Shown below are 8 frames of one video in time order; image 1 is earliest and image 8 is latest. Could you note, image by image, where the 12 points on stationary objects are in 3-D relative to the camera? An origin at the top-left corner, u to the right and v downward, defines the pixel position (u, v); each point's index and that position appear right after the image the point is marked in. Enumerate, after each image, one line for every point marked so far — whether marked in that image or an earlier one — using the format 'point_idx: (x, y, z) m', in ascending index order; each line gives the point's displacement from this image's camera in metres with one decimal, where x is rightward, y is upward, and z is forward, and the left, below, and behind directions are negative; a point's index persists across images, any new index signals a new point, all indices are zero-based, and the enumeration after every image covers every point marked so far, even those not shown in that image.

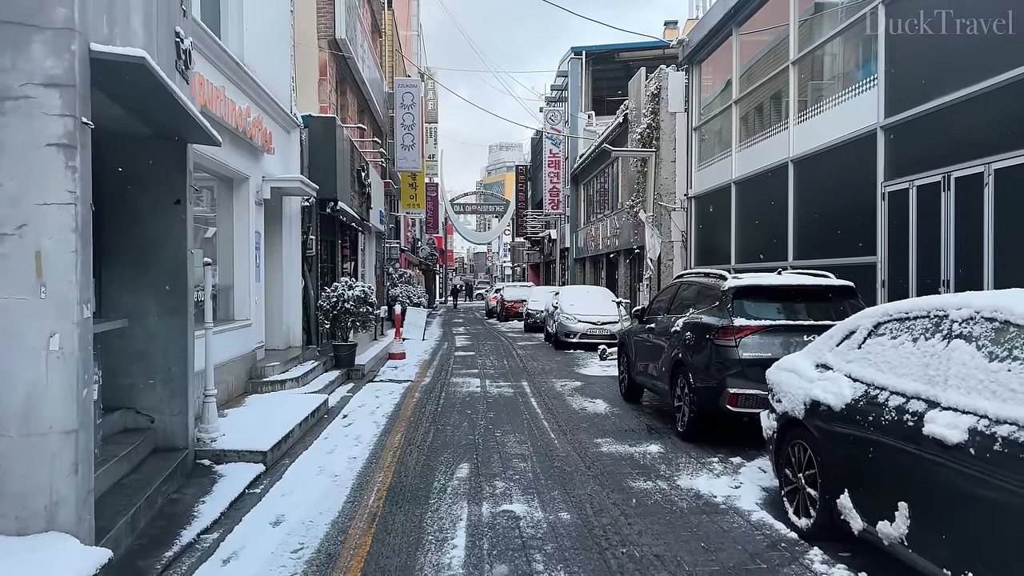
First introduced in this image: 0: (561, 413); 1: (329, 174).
0: (+0.6, -1.5, +9.3) m
1: (-3.2, +2.0, +13.2) m
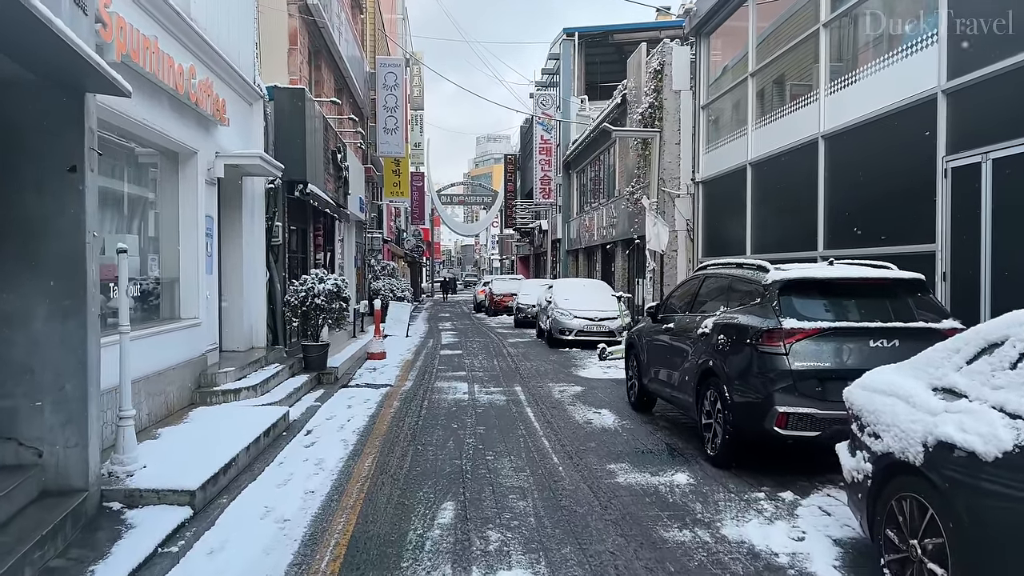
0: (+0.5, -1.5, +7.9) m
1: (-3.3, +2.1, +11.8) m
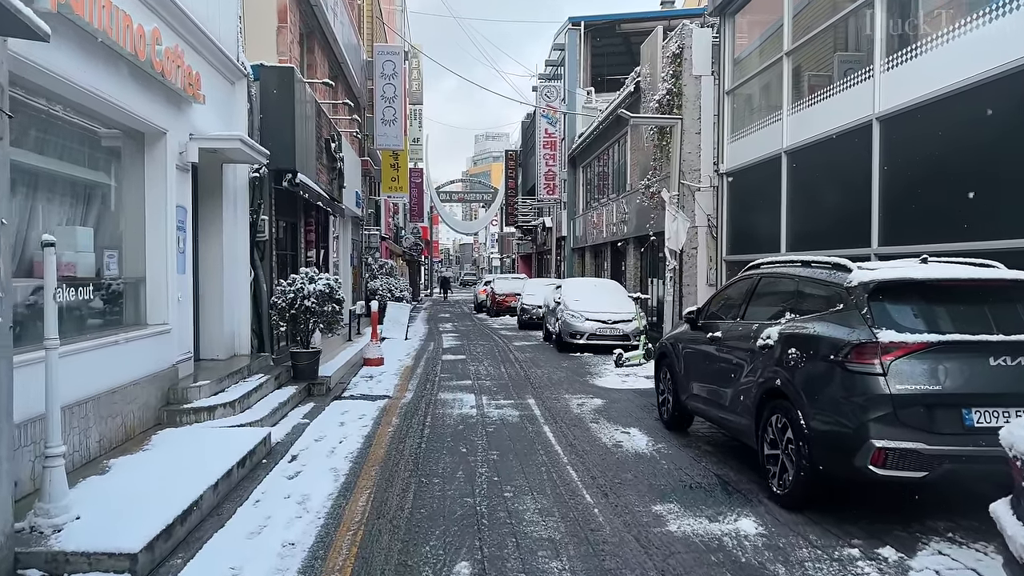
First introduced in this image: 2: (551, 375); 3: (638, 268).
0: (+0.7, -1.5, +6.8) m
1: (-3.1, +2.1, +10.6) m
2: (+0.6, -1.4, +12.2) m
3: (+3.2, +0.5, +18.9) m
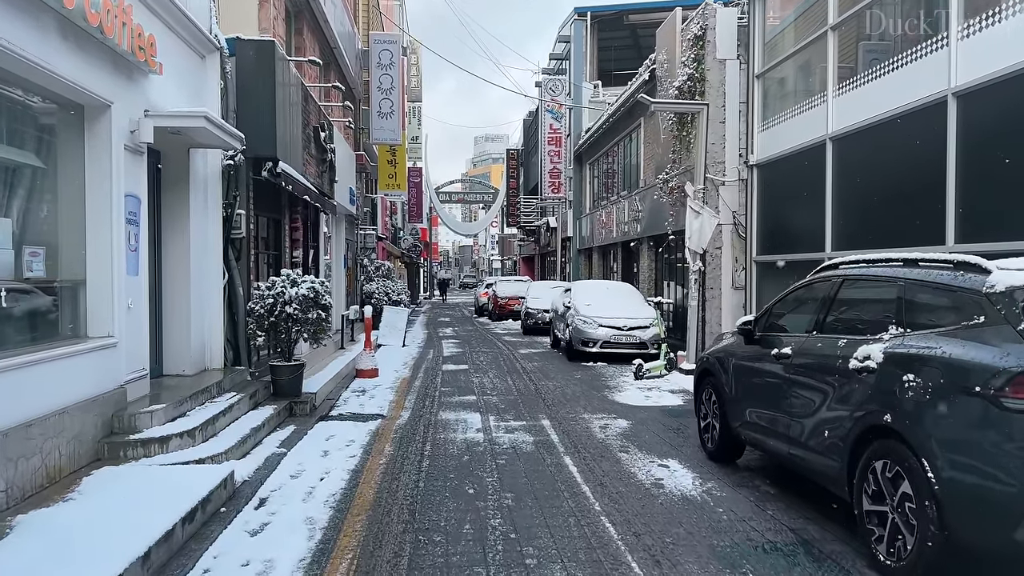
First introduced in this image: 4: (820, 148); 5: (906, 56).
0: (+0.8, -1.5, +5.5) m
1: (-3.0, +2.0, +9.3) m
2: (+0.8, -1.5, +10.9) m
3: (+3.3, +0.4, +17.7) m
4: (+4.4, +2.0, +10.8) m
5: (+4.6, +2.7, +8.9) m
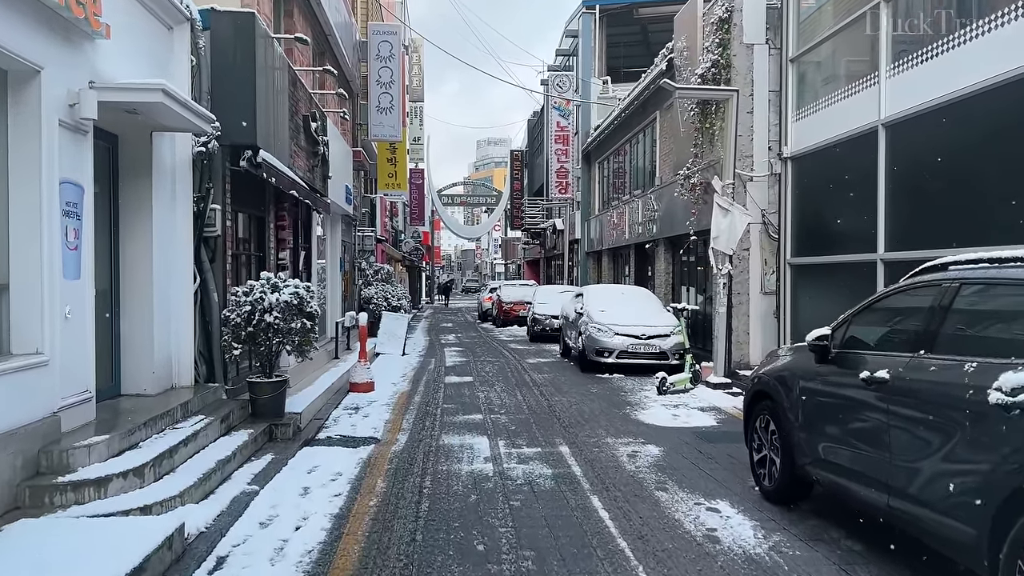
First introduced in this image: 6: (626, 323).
0: (+1.0, -1.6, +4.4) m
1: (-2.9, +2.0, +8.2) m
2: (+0.9, -1.5, +9.7) m
3: (+3.4, +0.3, +16.5) m
4: (+4.5, +1.9, +9.6) m
5: (+4.7, +2.6, +7.7) m
6: (+2.0, -0.6, +13.3) m
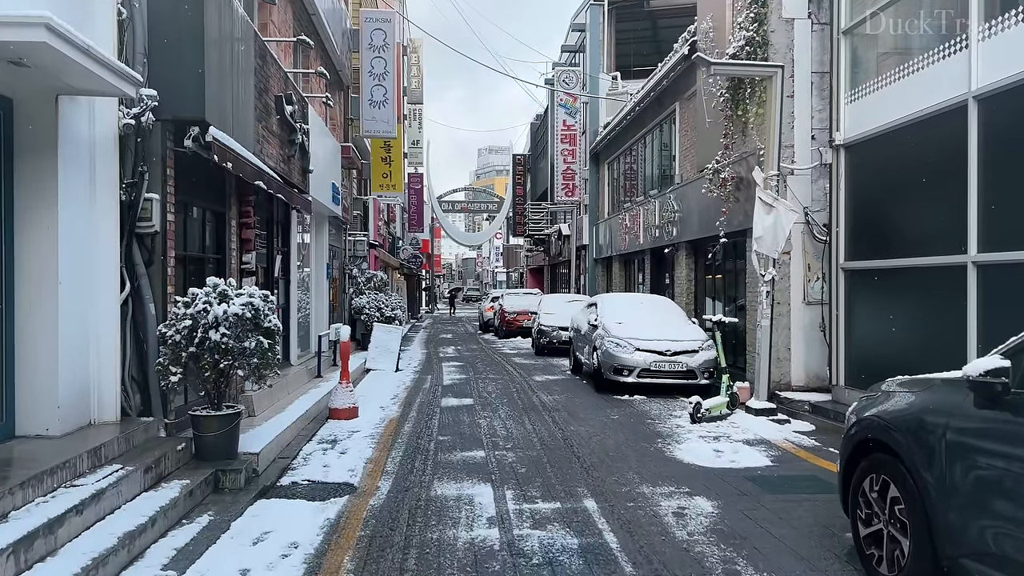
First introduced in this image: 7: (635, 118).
0: (+1.0, -1.6, +2.8) m
1: (-2.8, +1.9, +6.6) m
2: (+1.0, -1.6, +8.1) m
3: (+3.5, +0.1, +14.9) m
4: (+4.6, +1.8, +8.0) m
5: (+4.8, +2.6, +6.2) m
6: (+2.1, -0.7, +11.7) m
7: (+3.2, +4.4, +19.6) m
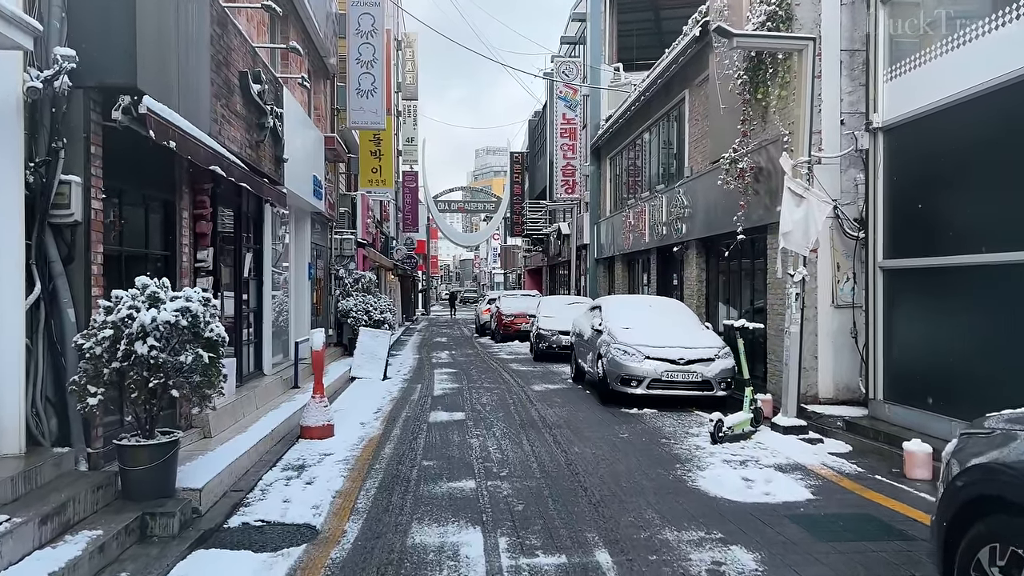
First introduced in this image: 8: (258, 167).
0: (+1.0, -1.6, +1.6) m
1: (-2.8, +1.9, +5.5) m
2: (+0.9, -1.6, +7.0) m
3: (+3.5, +0.1, +13.8) m
4: (+4.5, +1.8, +7.0) m
5: (+4.8, +2.6, +5.1) m
6: (+2.0, -0.8, +10.6) m
7: (+3.1, +4.4, +18.5) m
8: (-3.1, +1.5, +9.2) m
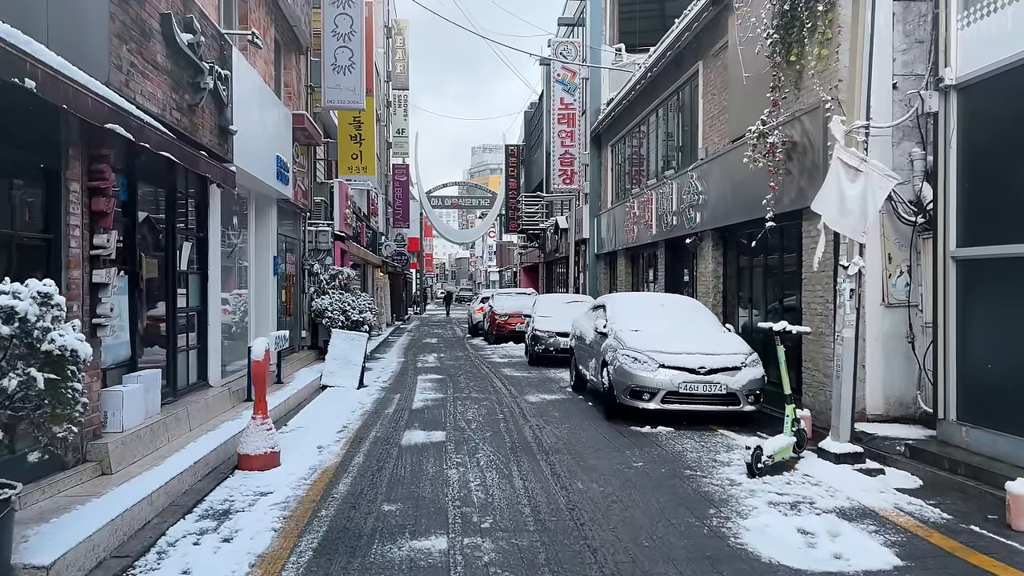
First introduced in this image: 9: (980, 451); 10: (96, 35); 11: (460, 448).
0: (+0.9, -1.6, +0.1) m
1: (-2.9, +1.9, +3.9) m
2: (+0.8, -1.6, +5.4) m
3: (+3.3, +0.2, +12.2) m
4: (+4.4, +1.8, +5.4) m
5: (+4.7, +2.6, +3.5) m
6: (+1.9, -0.7, +9.0) m
7: (+3.0, +4.4, +16.9) m
8: (-3.2, +1.5, +7.5) m
9: (+4.1, -1.4, +6.7) m
10: (-3.0, +1.8, +5.5) m
11: (-0.5, -1.6, +7.6) m
